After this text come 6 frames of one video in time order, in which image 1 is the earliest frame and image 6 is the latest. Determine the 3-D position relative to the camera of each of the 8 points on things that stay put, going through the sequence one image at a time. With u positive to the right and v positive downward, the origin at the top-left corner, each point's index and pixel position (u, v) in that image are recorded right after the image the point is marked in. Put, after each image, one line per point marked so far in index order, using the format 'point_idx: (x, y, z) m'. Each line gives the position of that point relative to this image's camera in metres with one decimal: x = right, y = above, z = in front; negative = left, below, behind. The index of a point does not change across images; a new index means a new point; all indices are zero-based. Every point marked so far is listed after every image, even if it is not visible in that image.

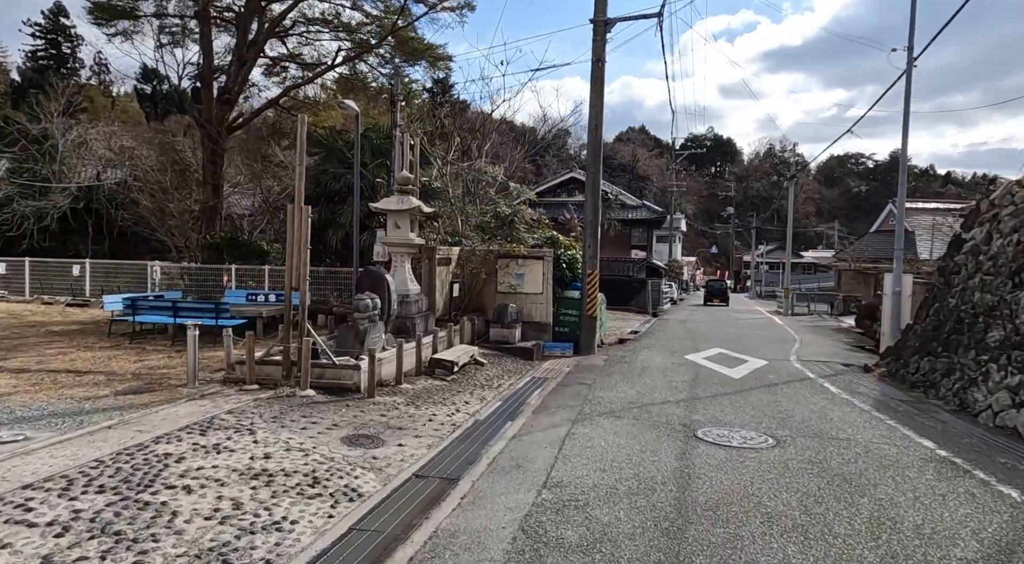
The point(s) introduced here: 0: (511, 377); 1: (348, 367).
0: (0.0, -1.6, +11.4) m
1: (-2.0, -1.0, +8.4) m
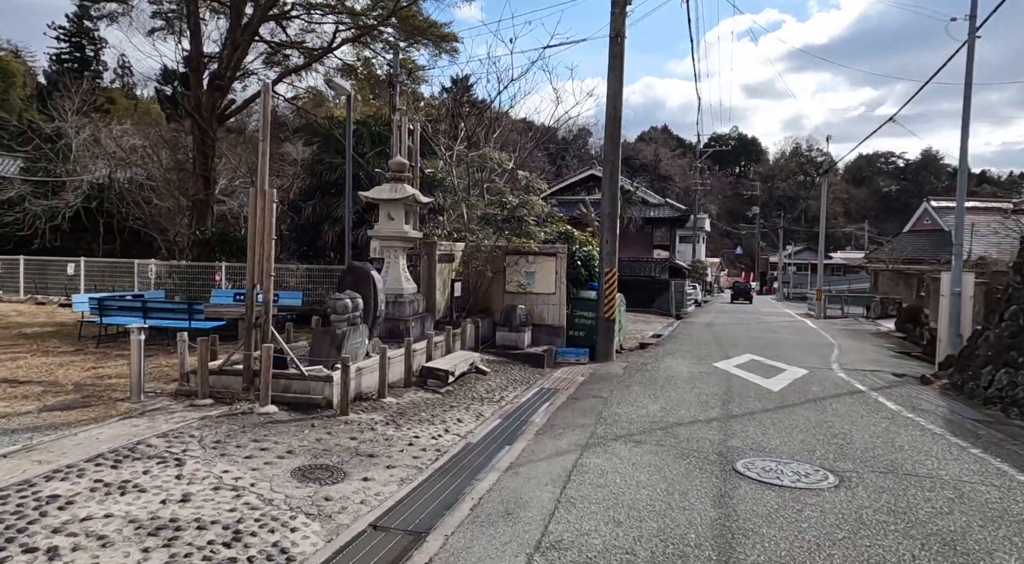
0: (+0.1, -1.5, +10.0) m
1: (-2.0, -1.0, +7.1) m
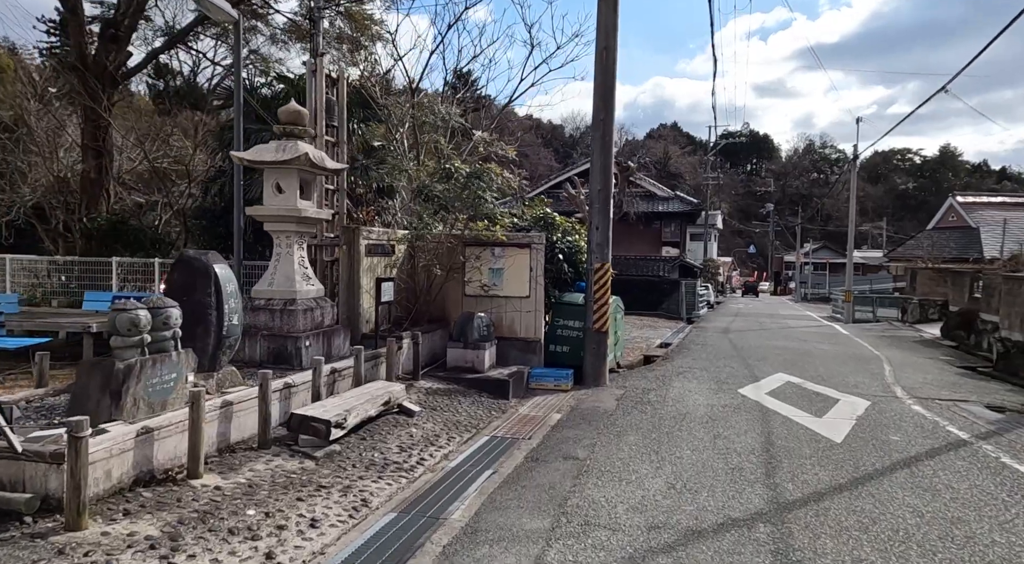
0: (-0.6, -1.5, +6.8) m
1: (-2.7, -1.0, +3.9) m
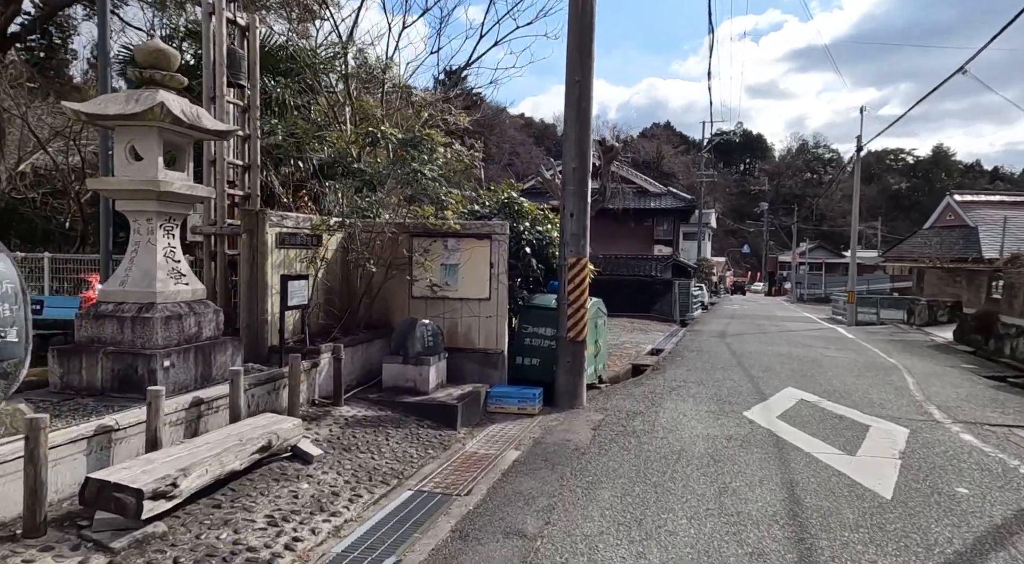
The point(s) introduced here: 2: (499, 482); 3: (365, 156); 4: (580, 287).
0: (-1.1, -1.5, +4.9) m
1: (-3.1, -1.0, +1.9) m
2: (-0.1, -1.6, +5.5) m
3: (-1.6, +1.4, +8.0) m
4: (+0.8, 0.0, +8.5) m
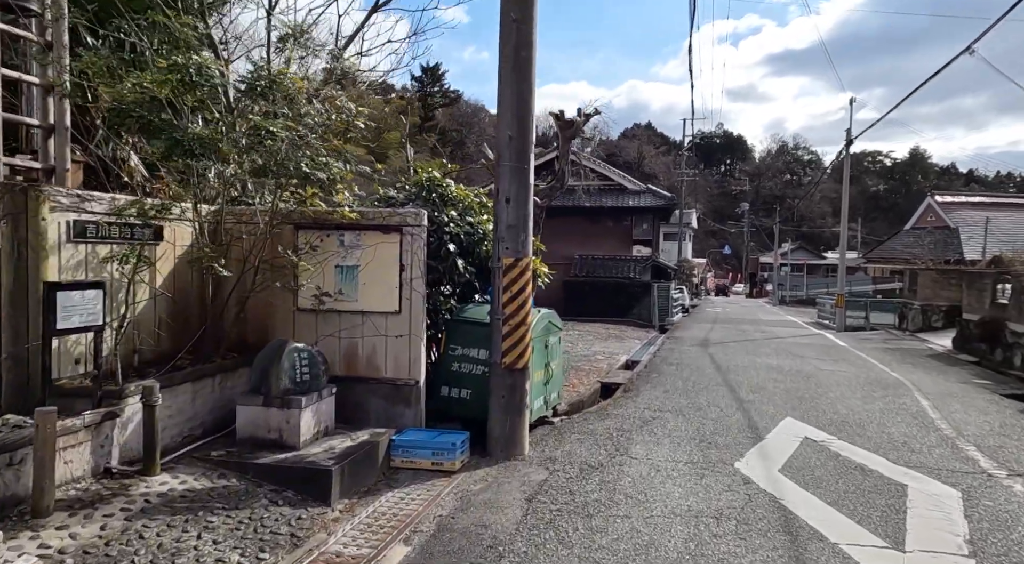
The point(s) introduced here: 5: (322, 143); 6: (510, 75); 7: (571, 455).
0: (-1.8, -1.6, +2.7) m
1: (-3.7, -1.0, -0.3) m
2: (-0.8, -1.6, +3.3) m
3: (-2.4, +1.3, +5.7) m
4: (+0.1, -0.1, +6.3) m
5: (-1.5, +1.2, +6.2) m
6: (0.0, +1.9, +6.4) m
7: (+0.6, -1.6, +6.5) m
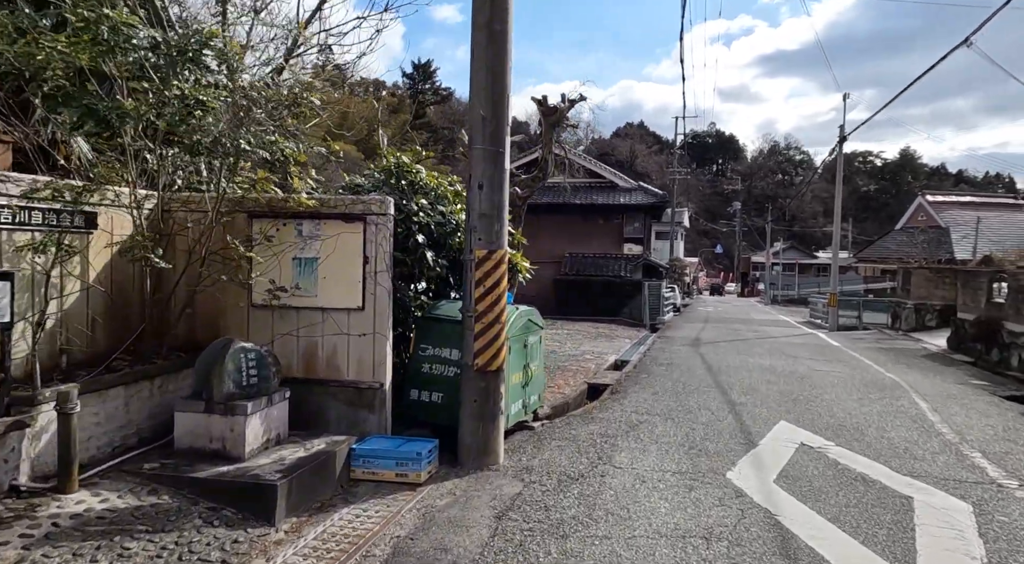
0: (-1.9, -1.5, +2.1) m
1: (-3.9, -1.0, -0.9) m
2: (-1.0, -1.6, +2.7) m
3: (-2.6, +1.4, +5.2) m
4: (-0.2, -0.1, +5.8) m
5: (-1.7, +1.2, +5.6) m
6: (-0.2, +2.0, +5.9) m
7: (+0.3, -1.6, +6.0) m
